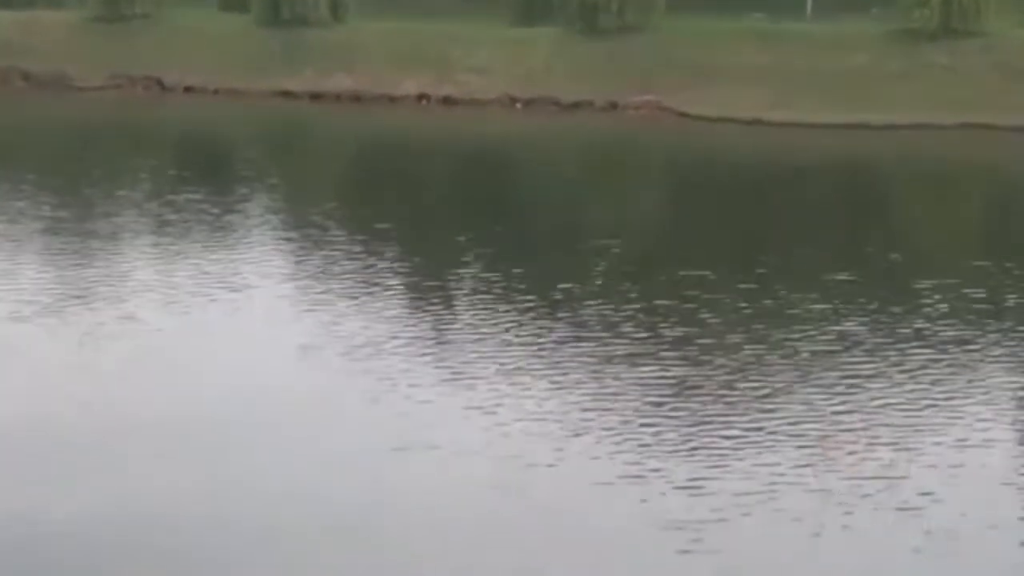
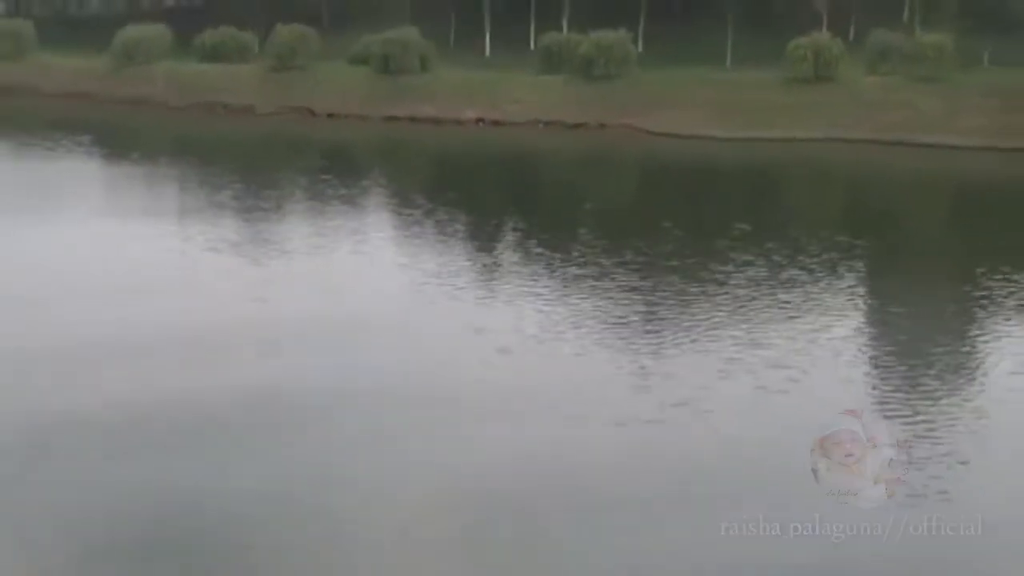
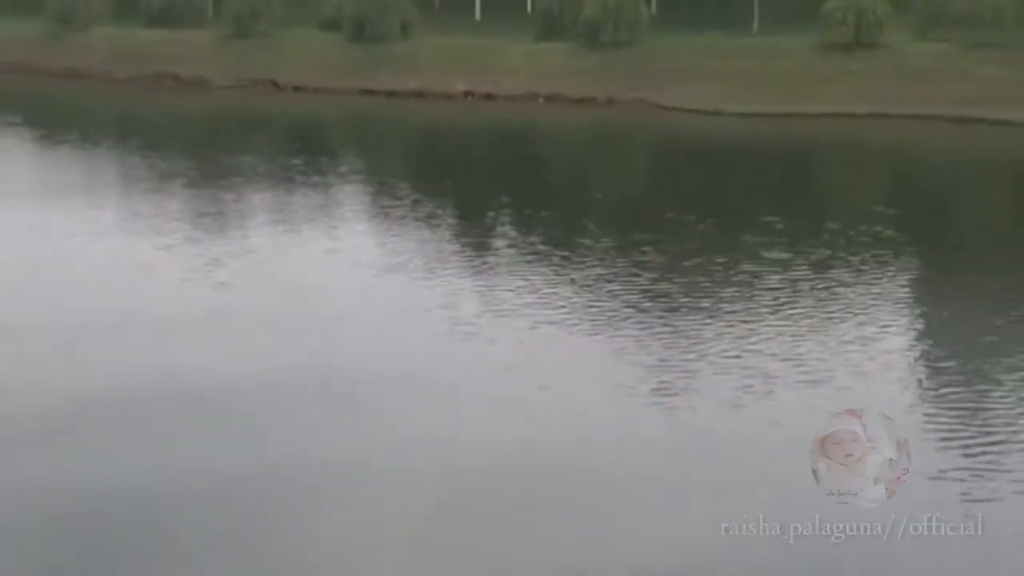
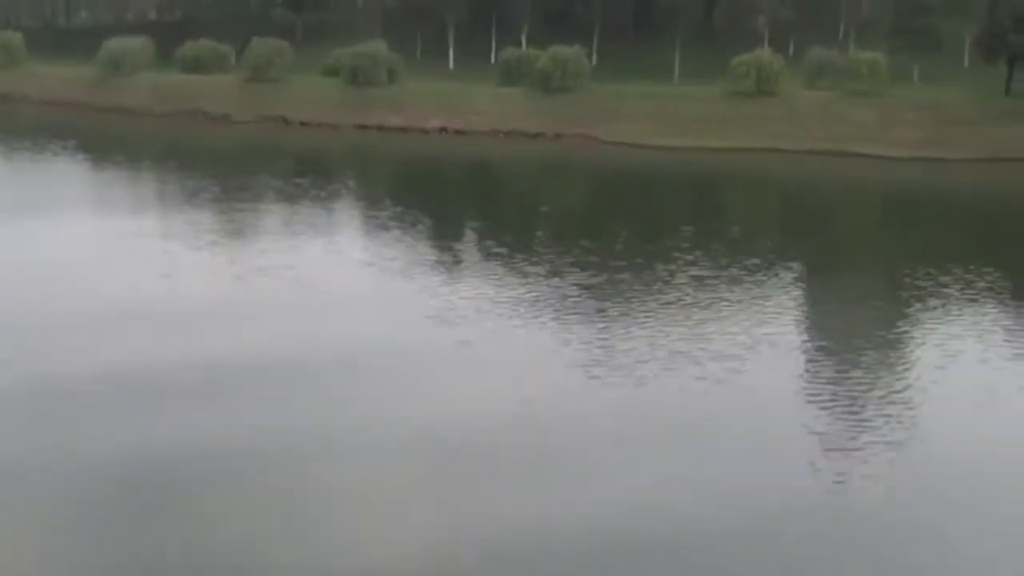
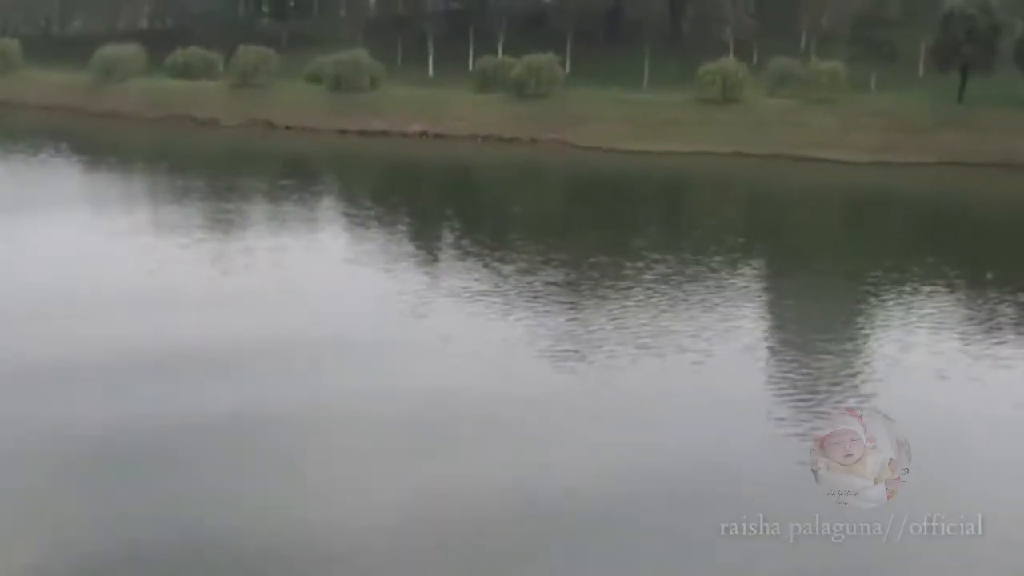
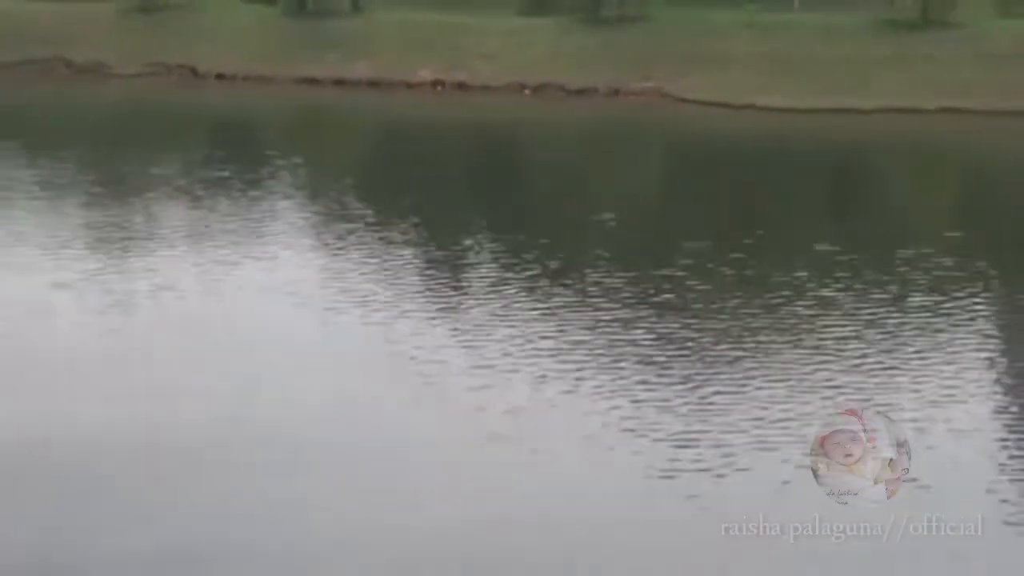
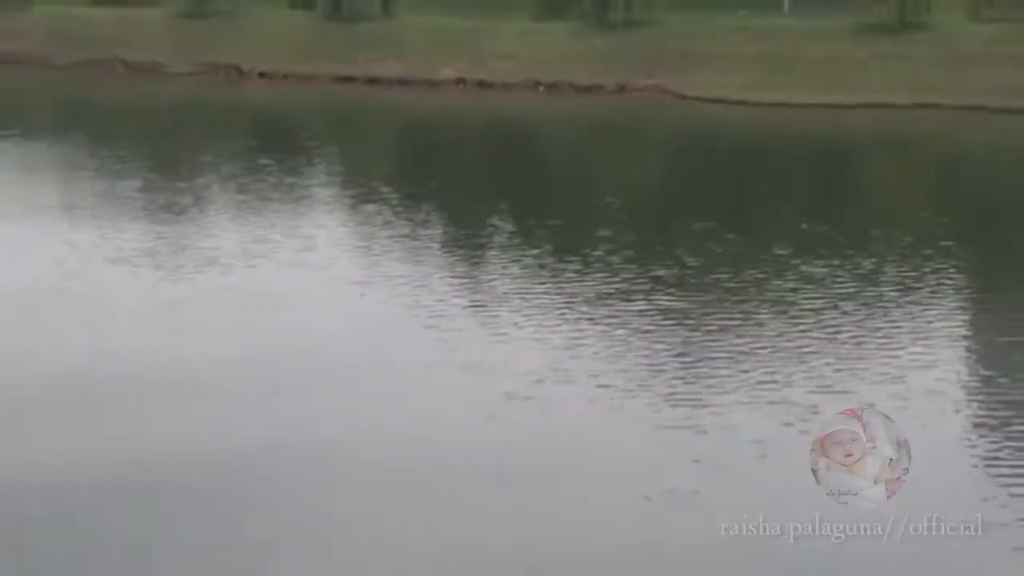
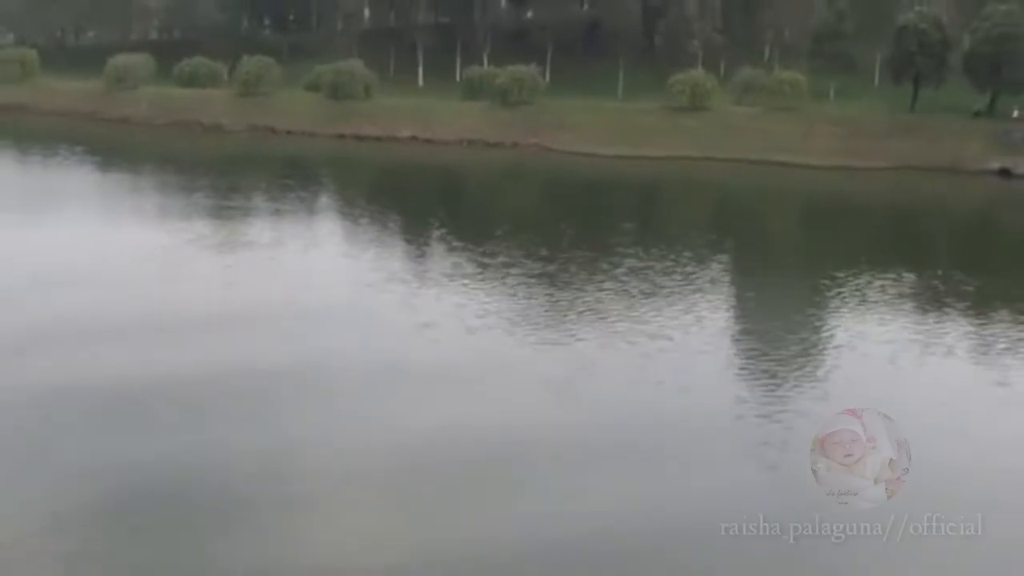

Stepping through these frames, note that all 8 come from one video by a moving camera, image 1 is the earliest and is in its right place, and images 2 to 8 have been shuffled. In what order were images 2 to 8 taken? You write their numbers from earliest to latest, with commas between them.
6, 7, 3, 2, 4, 5, 8
